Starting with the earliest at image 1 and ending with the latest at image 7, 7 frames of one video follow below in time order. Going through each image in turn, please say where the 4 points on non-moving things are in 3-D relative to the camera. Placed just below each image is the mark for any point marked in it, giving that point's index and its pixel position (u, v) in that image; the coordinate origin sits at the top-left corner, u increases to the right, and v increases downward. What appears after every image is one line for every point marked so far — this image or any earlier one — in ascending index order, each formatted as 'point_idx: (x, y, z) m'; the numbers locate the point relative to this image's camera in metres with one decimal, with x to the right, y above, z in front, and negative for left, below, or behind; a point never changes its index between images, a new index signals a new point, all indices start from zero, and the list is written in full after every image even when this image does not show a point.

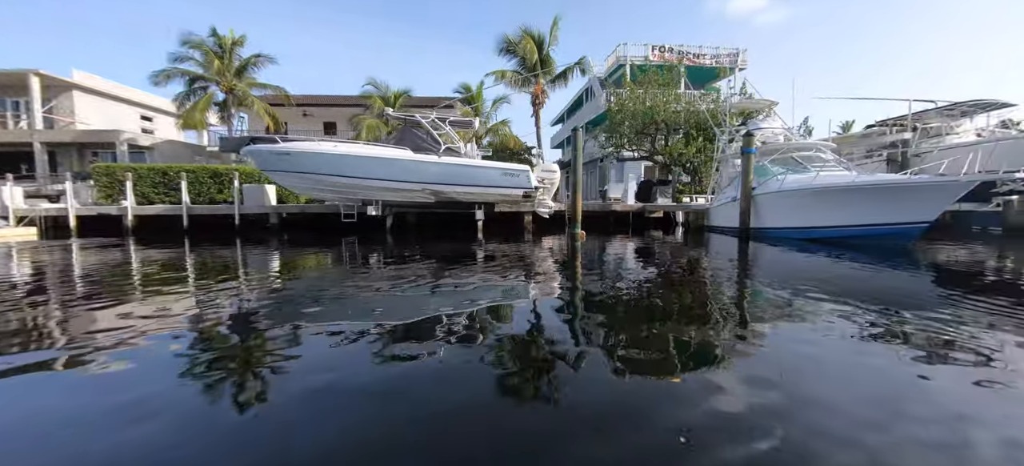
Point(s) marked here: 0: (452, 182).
0: (-1.0, +0.9, +7.1) m
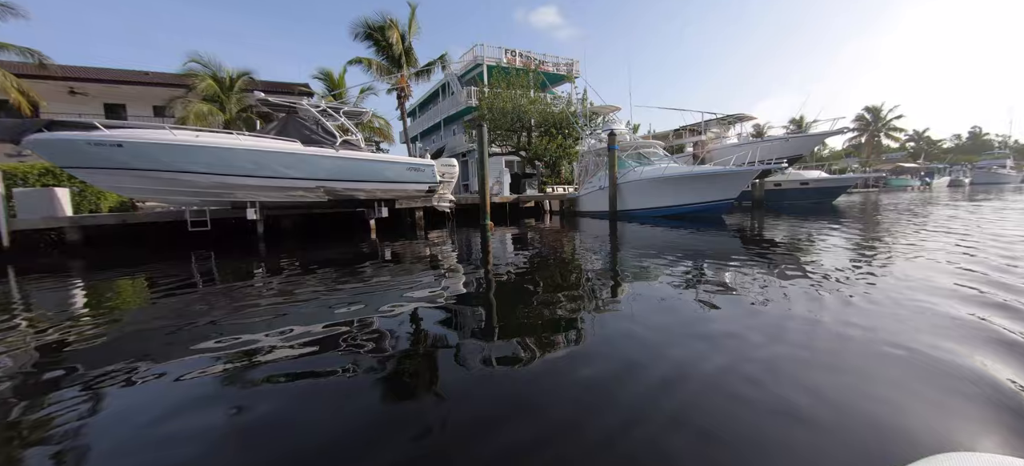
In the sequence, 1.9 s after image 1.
0: (-2.6, +0.9, +6.5) m
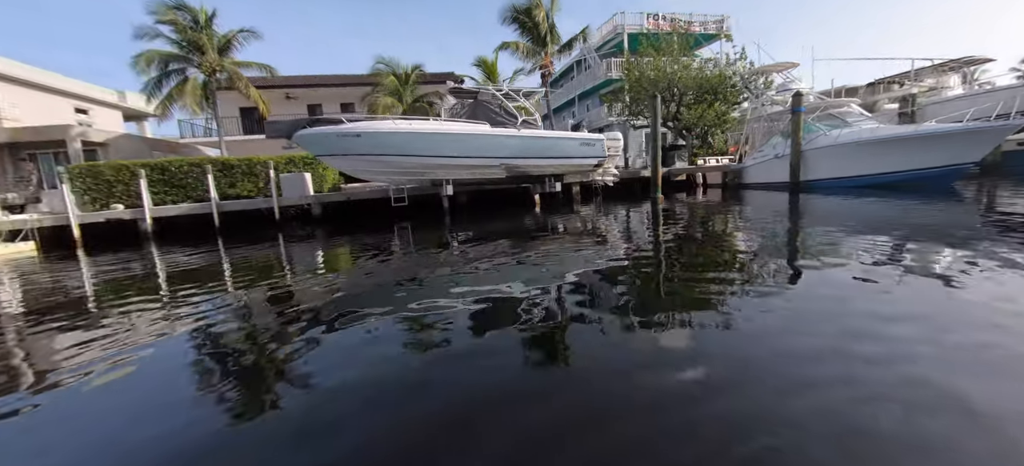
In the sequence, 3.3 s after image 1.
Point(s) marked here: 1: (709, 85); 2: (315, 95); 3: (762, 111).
0: (+0.3, +1.3, +6.9) m
1: (+5.6, +4.2, +11.7) m
2: (-7.5, +5.2, +15.6) m
3: (+6.8, +3.3, +11.1) m
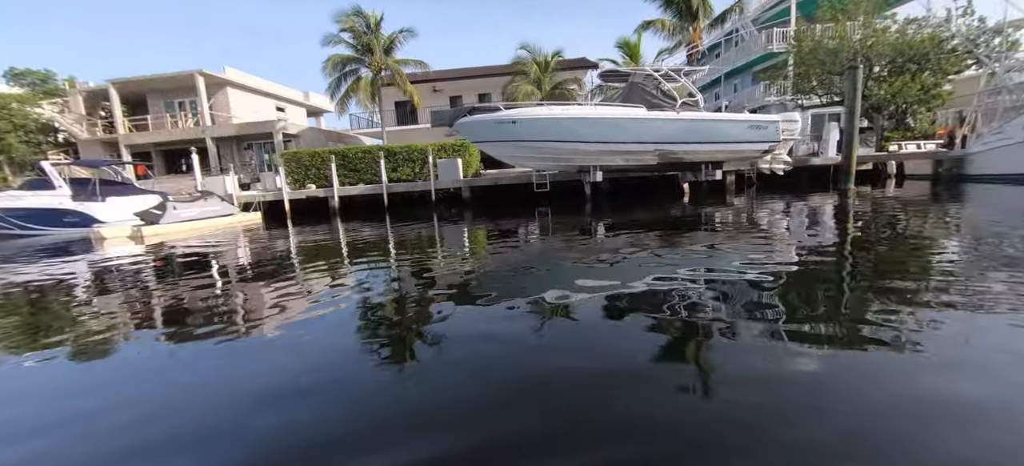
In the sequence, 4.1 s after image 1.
0: (+2.7, +1.5, +6.4) m
1: (+9.3, +4.2, +9.4) m
2: (-2.2, +6.0, +16.7) m
3: (+10.2, +3.2, +8.6) m
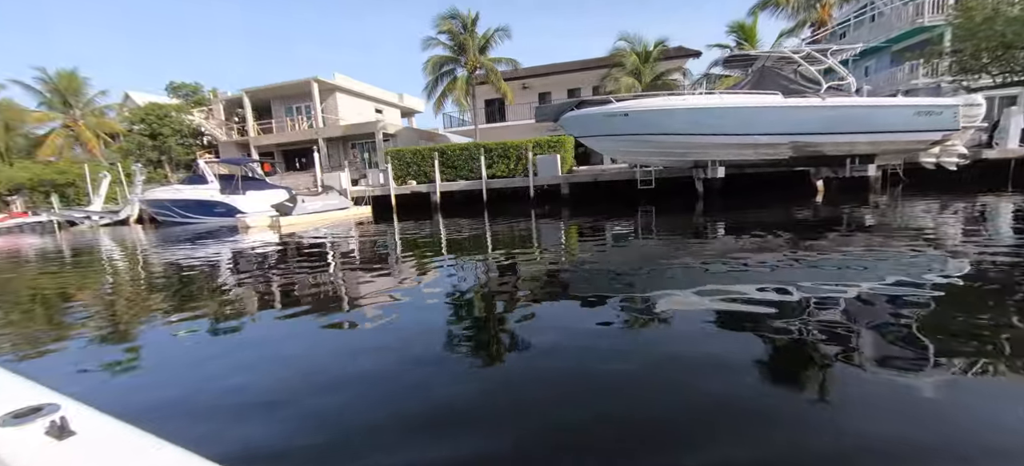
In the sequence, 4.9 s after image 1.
0: (+4.3, +1.4, +5.6) m
1: (+11.4, +3.9, +7.3) m
2: (+1.4, +6.1, +16.6) m
3: (+12.1, +3.0, +6.4) m
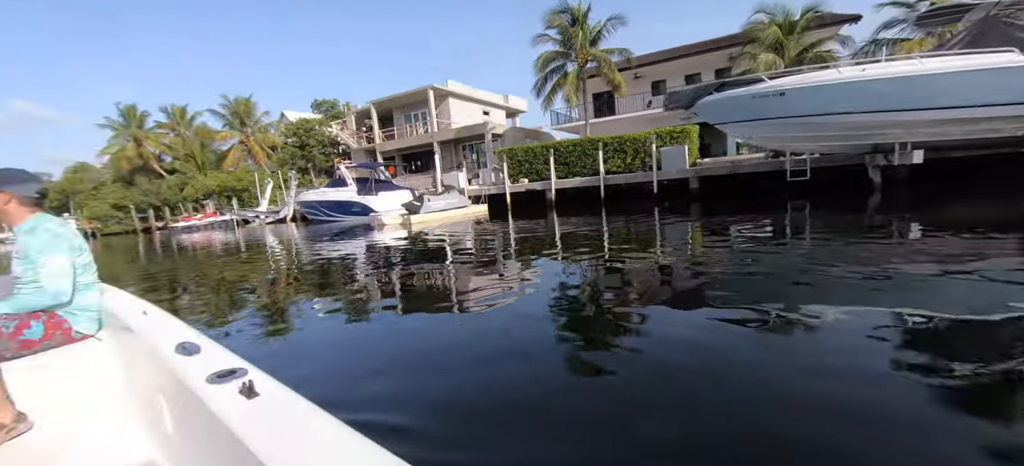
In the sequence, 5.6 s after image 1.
0: (+5.8, +1.4, +4.1) m
1: (+13.1, +3.9, +4.1) m
2: (+5.7, +6.1, +15.5) m
3: (+13.6, +2.9, +3.0) m
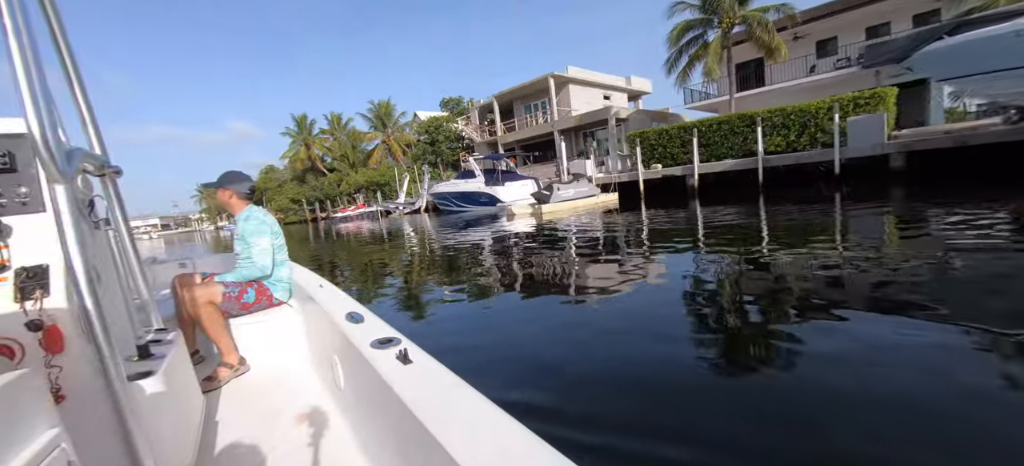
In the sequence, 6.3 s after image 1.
0: (+6.9, +1.4, +1.9) m
1: (+13.9, +3.8, -0.2) m
2: (+10.0, +6.4, +12.7) m
3: (+14.1, +2.8, -1.3) m
